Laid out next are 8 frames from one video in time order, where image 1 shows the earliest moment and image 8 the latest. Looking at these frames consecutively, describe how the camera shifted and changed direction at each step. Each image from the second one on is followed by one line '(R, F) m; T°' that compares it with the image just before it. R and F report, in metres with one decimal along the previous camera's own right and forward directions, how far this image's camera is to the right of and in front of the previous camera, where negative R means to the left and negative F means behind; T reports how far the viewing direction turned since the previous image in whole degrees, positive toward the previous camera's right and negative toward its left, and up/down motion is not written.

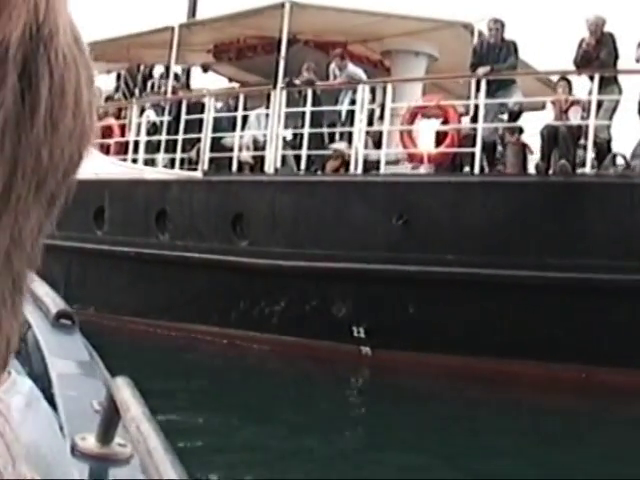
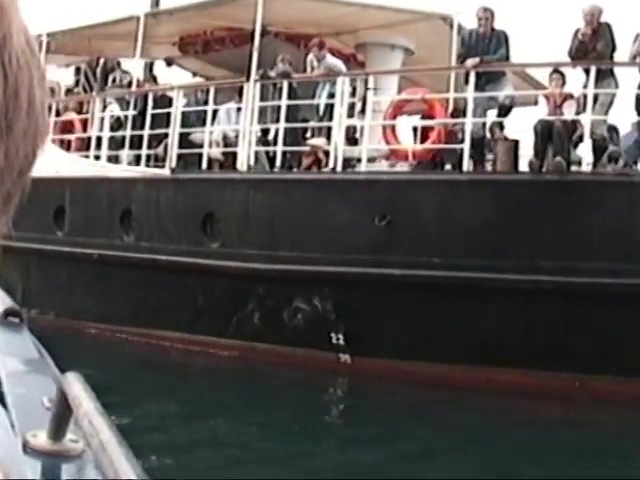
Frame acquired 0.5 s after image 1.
(-0.1, +0.4) m; +2°
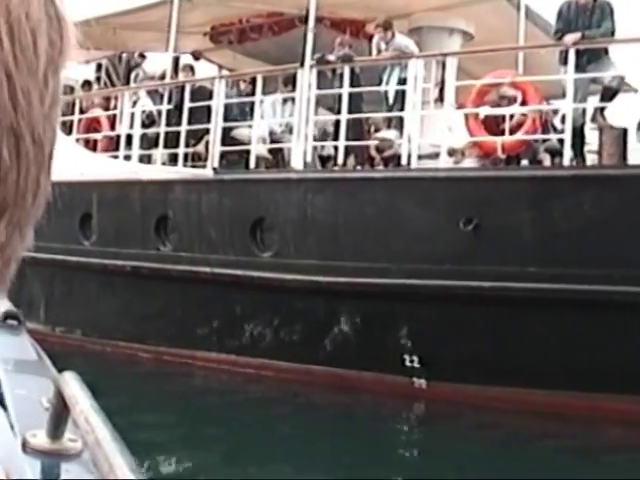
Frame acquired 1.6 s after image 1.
(-0.3, +0.9) m; 0°
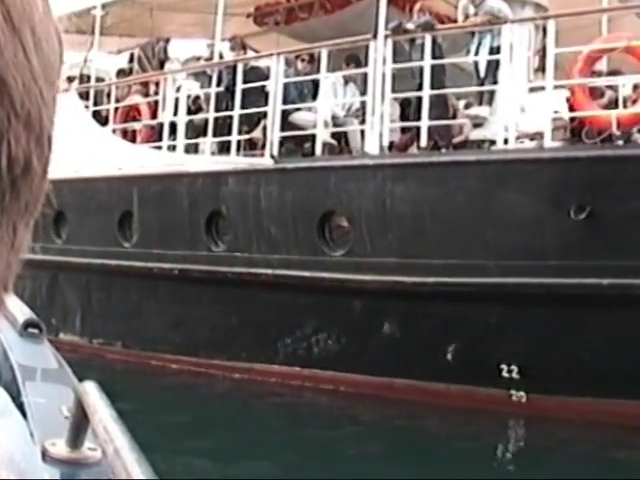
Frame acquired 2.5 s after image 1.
(-0.3, +0.8) m; -1°
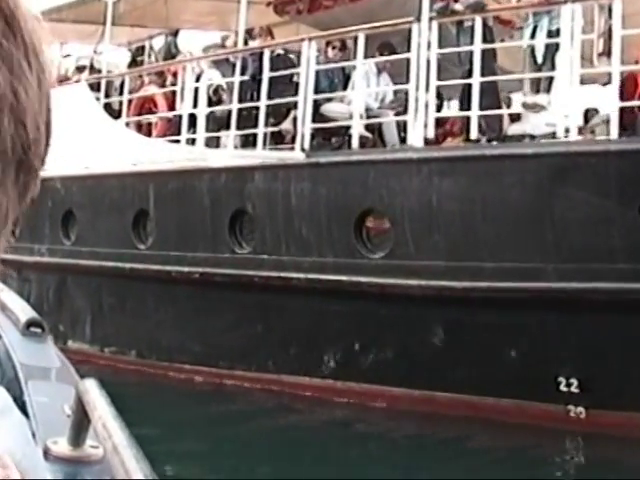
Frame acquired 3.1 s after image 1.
(-0.2, +0.5) m; 0°
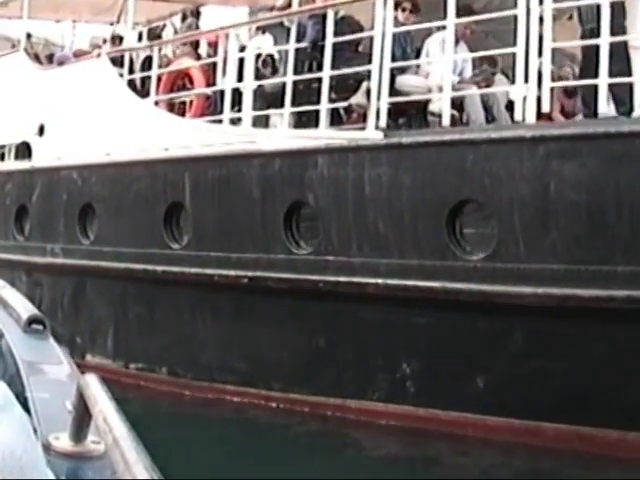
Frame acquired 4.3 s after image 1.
(-0.3, +1.0) m; 0°
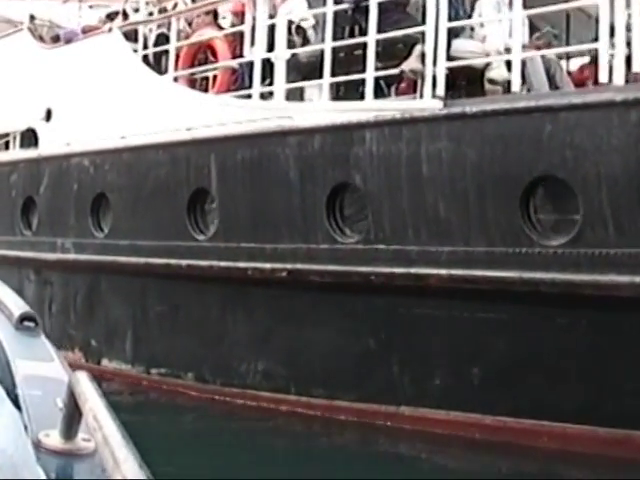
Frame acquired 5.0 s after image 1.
(-0.2, +0.6) m; 0°
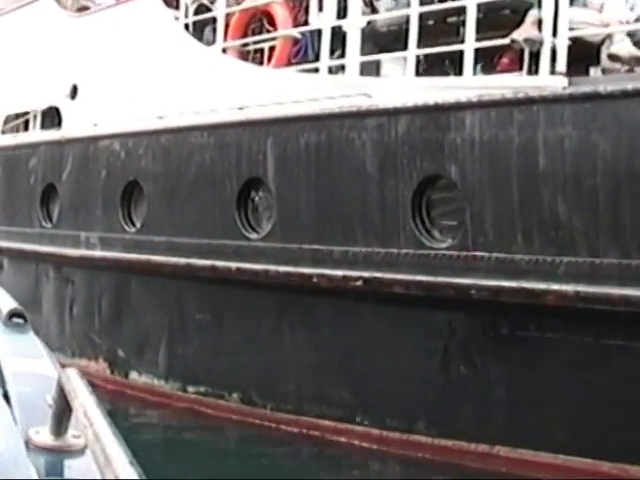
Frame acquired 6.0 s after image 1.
(-0.2, +0.7) m; 0°
